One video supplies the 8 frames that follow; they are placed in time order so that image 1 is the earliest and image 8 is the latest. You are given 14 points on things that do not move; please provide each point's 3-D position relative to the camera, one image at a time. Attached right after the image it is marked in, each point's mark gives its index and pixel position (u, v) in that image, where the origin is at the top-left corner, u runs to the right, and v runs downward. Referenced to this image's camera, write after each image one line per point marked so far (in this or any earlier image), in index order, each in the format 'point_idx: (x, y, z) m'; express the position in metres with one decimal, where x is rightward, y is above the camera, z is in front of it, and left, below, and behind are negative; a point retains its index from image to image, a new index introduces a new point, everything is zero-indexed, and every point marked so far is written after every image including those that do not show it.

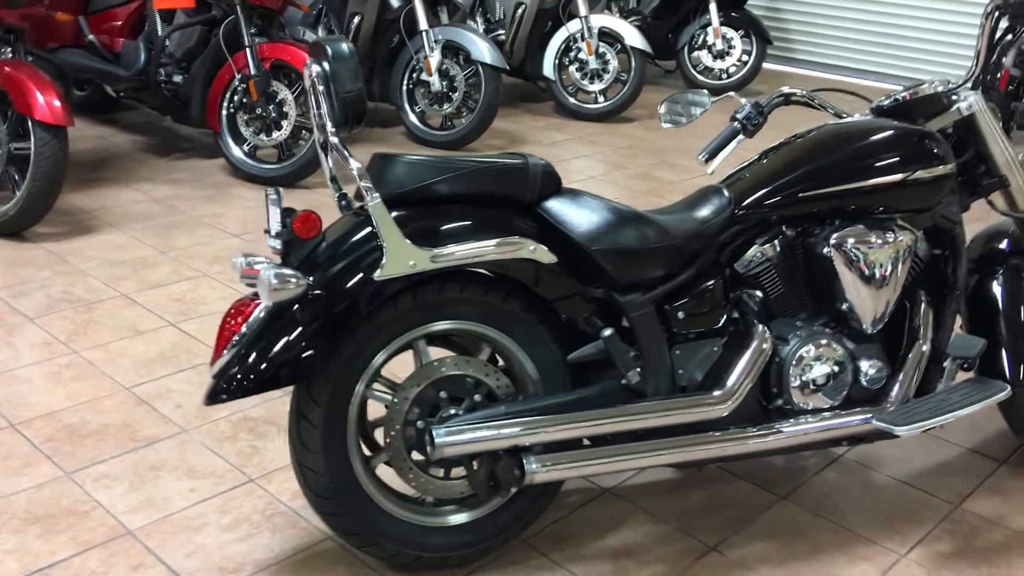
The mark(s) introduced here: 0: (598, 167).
0: (+0.4, +0.5, +4.4) m
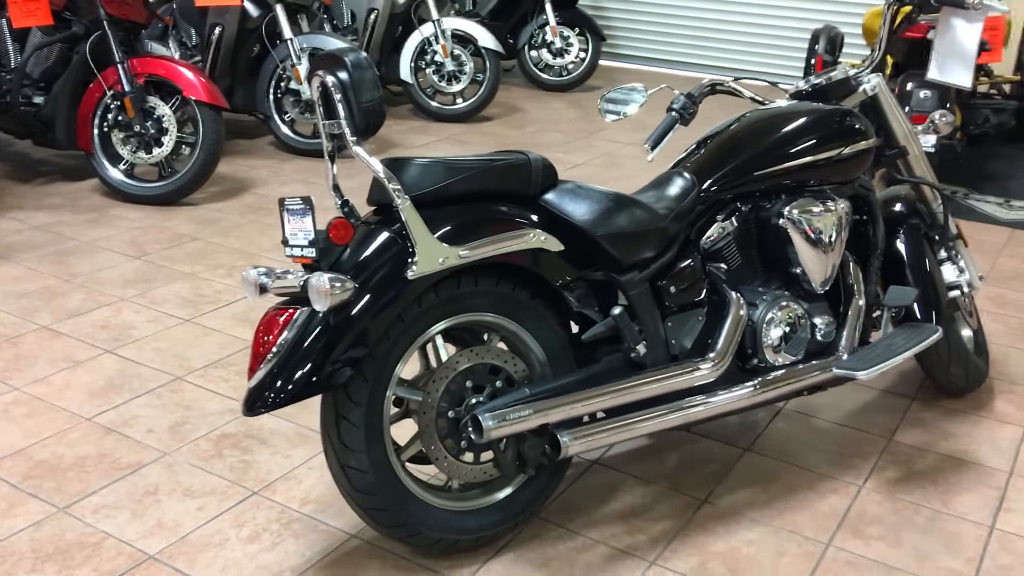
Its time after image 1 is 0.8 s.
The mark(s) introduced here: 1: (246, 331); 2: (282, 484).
0: (-0.2, +0.5, +4.6) m
1: (-0.7, -0.1, +2.8) m
2: (-0.5, -0.4, +2.1) m
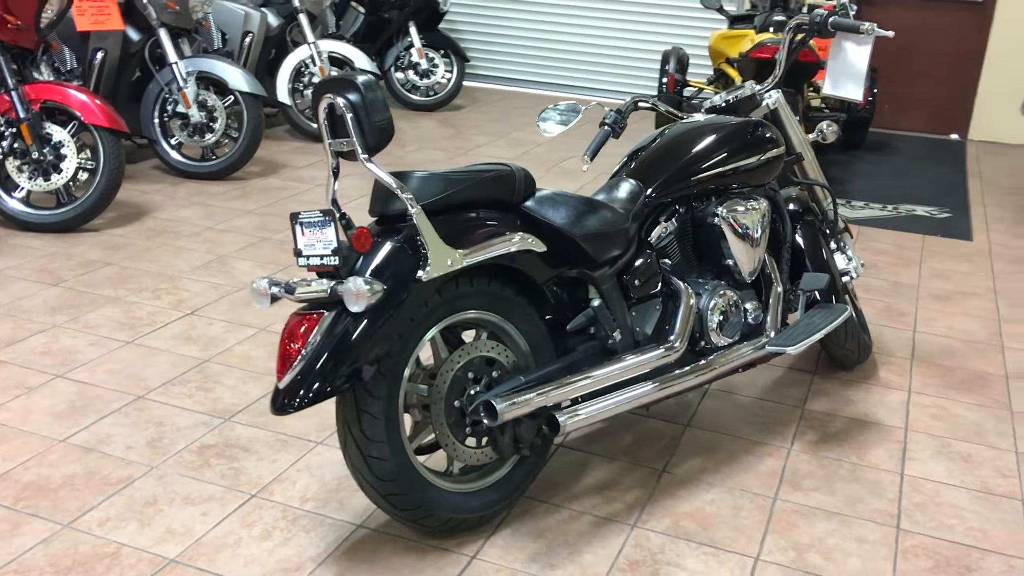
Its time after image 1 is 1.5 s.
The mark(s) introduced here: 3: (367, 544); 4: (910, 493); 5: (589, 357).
0: (-0.7, +0.5, +4.7) m
1: (-0.9, -0.2, +2.9) m
2: (-0.5, -0.4, +2.2) m
3: (-0.3, -0.5, +2.0) m
4: (+0.9, -0.5, +2.3) m
5: (+0.2, -0.1, +2.1) m
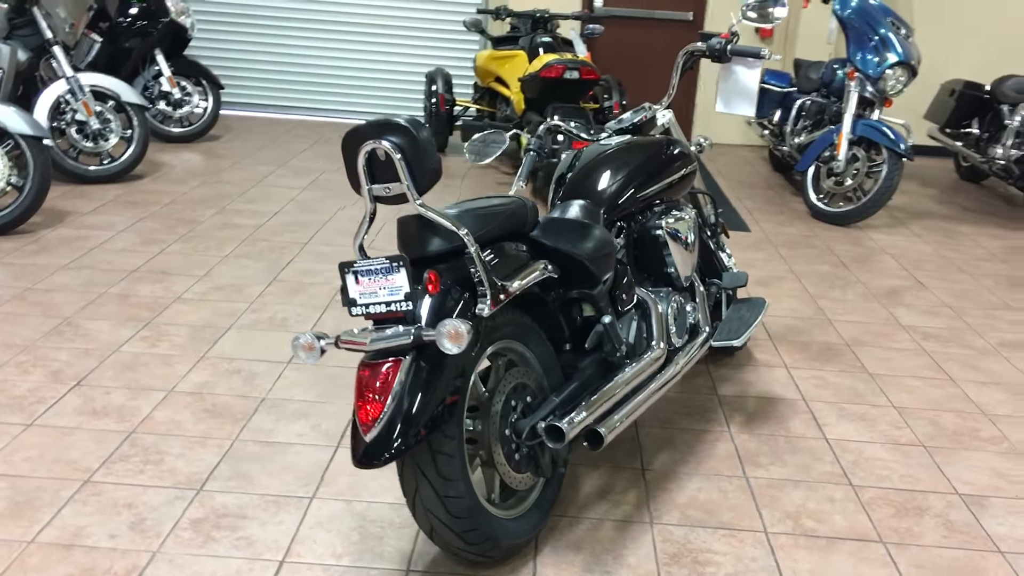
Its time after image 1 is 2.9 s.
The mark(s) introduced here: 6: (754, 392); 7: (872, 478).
0: (-1.5, +0.3, +4.4) m
1: (-1.0, -0.3, +2.6) m
2: (-0.4, -0.5, +2.1) m
3: (-0.2, -0.6, +2.0) m
4: (+0.9, -0.4, +2.6) m
5: (+0.2, -0.2, +2.3) m
6: (+0.7, -0.3, +3.0) m
7: (+0.9, -0.5, +2.5) m
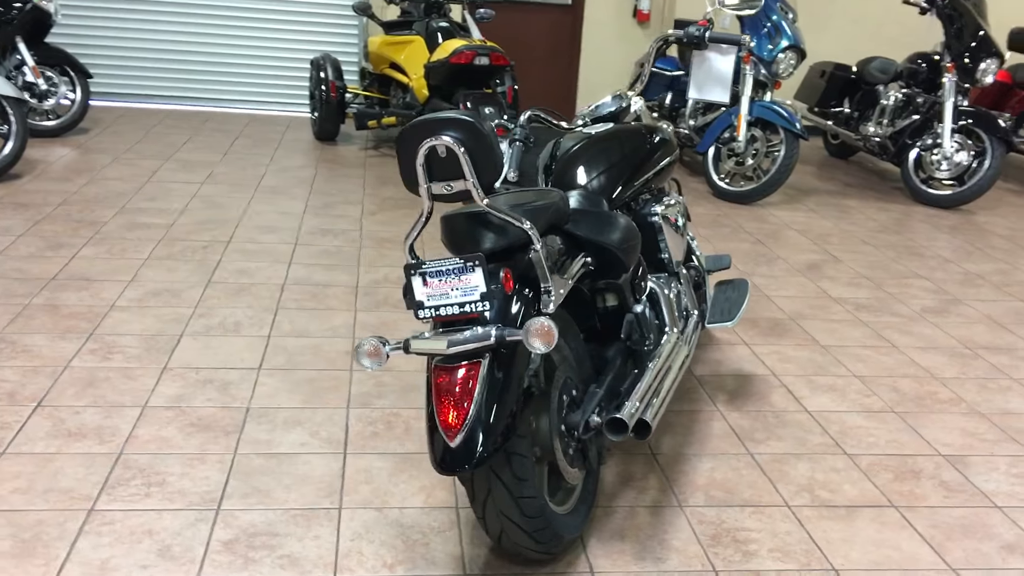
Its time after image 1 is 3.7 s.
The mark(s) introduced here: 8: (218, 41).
0: (-1.8, +0.2, +4.1) m
1: (-1.0, -0.4, +2.4) m
2: (-0.3, -0.5, +2.0) m
3: (0.0, -0.6, +2.0) m
4: (+0.9, -0.4, +2.8) m
5: (+0.2, -0.2, +2.3) m
6: (+0.6, -0.2, +3.1) m
7: (+0.9, -0.4, +2.7) m
8: (-2.0, +1.6, +6.8) m
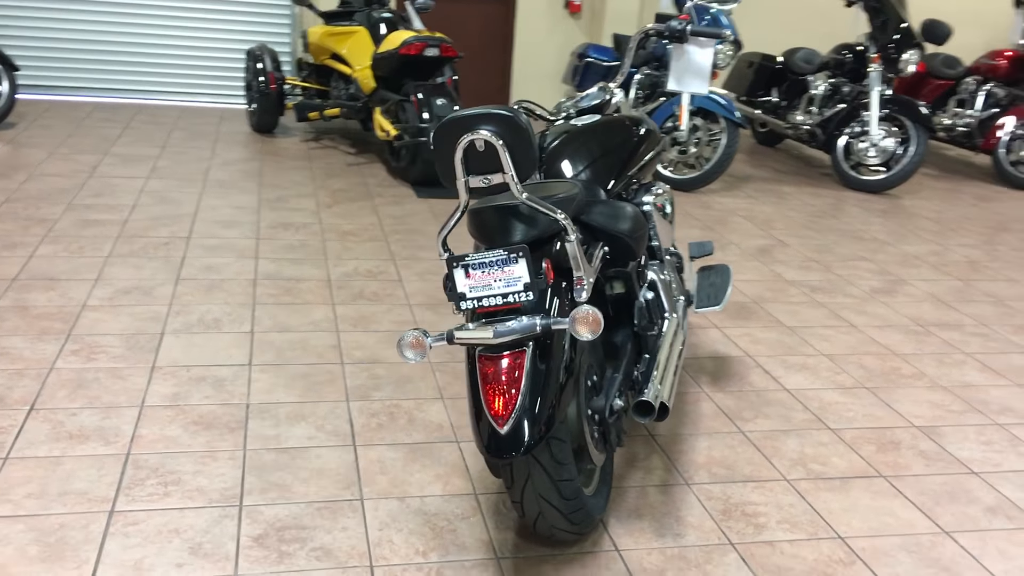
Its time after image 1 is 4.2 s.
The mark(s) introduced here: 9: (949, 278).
0: (-1.9, +0.2, +4.0) m
1: (-1.0, -0.4, +2.4) m
2: (-0.3, -0.5, +2.1) m
3: (0.0, -0.6, +2.0) m
4: (+0.8, -0.3, +2.9) m
5: (+0.3, -0.1, +2.3) m
6: (+0.6, -0.2, +3.2) m
7: (+0.9, -0.4, +2.8) m
8: (-2.4, +1.7, +6.6) m
9: (+1.8, 0.0, +4.2) m
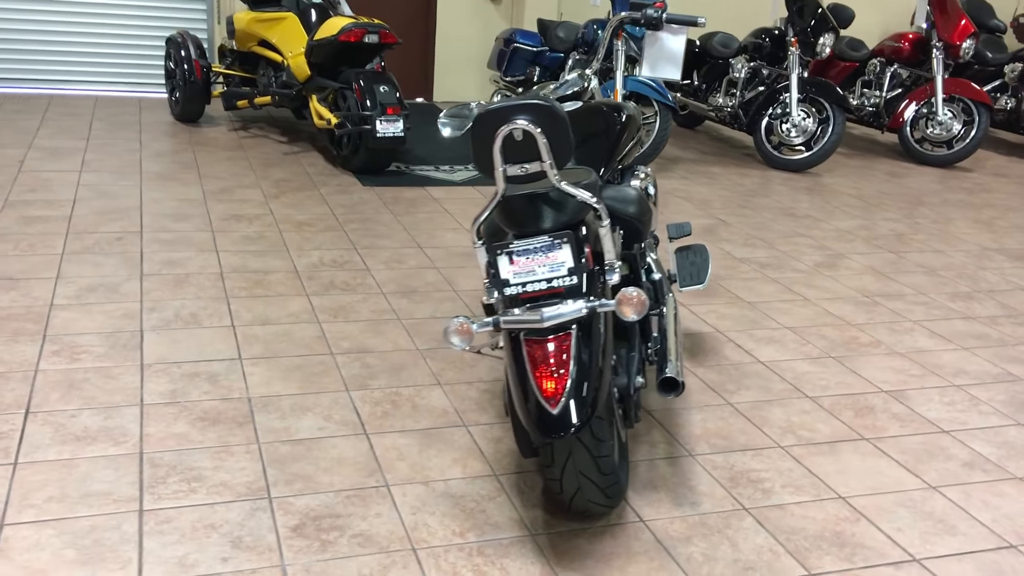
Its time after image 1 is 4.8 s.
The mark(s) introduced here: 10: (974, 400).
0: (-2.1, +0.2, +3.8) m
1: (-0.9, -0.4, +2.3) m
2: (-0.2, -0.5, +2.1) m
3: (+0.1, -0.5, +2.1) m
4: (+0.8, -0.3, +3.1) m
5: (+0.3, -0.1, +2.4) m
6: (+0.5, -0.1, +3.3) m
7: (+0.9, -0.3, +3.0) m
8: (-2.9, +1.7, +6.4) m
9: (+1.6, +0.2, +4.5) m
10: (+1.3, -0.3, +3.0) m
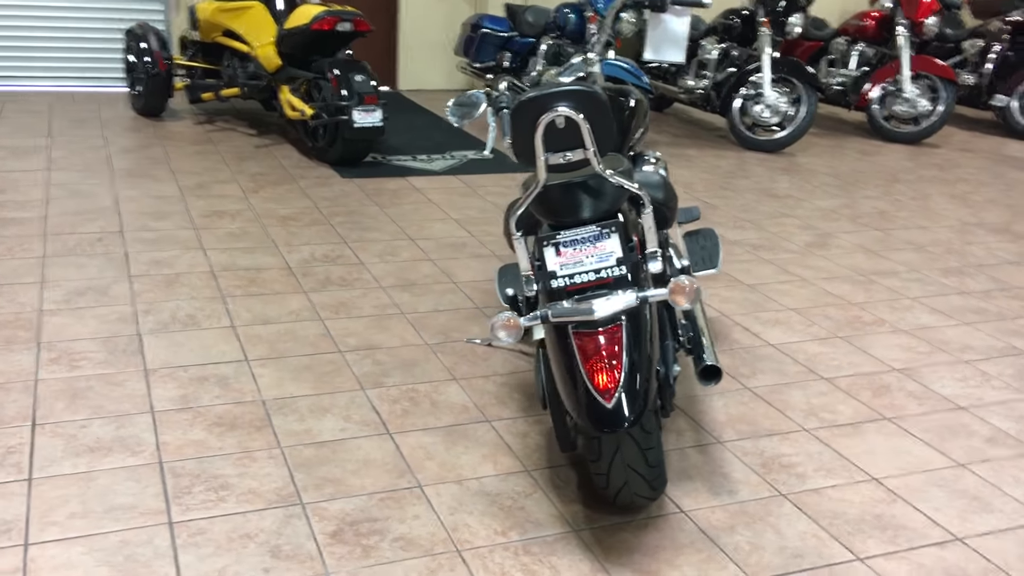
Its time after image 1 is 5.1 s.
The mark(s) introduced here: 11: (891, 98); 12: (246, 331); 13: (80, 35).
0: (-2.1, +0.2, +3.7) m
1: (-0.9, -0.4, +2.3) m
2: (-0.1, -0.5, +2.0) m
3: (+0.2, -0.5, +2.1) m
4: (+0.8, -0.2, +3.0) m
5: (+0.4, -0.1, +2.4) m
6: (+0.5, -0.1, +3.3) m
7: (+0.9, -0.2, +3.0) m
8: (-3.0, +1.7, +6.2) m
9: (+1.6, +0.3, +4.5) m
10: (+1.4, -0.3, +3.0) m
11: (+2.4, +1.2, +6.6) m
12: (-0.8, -0.1, +3.0) m
13: (-2.7, +1.6, +6.4) m
